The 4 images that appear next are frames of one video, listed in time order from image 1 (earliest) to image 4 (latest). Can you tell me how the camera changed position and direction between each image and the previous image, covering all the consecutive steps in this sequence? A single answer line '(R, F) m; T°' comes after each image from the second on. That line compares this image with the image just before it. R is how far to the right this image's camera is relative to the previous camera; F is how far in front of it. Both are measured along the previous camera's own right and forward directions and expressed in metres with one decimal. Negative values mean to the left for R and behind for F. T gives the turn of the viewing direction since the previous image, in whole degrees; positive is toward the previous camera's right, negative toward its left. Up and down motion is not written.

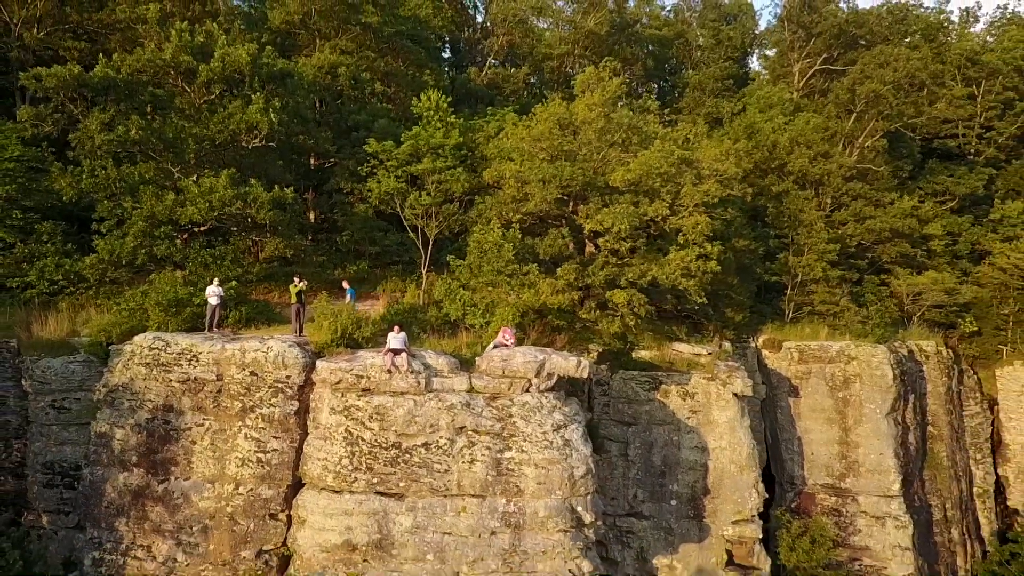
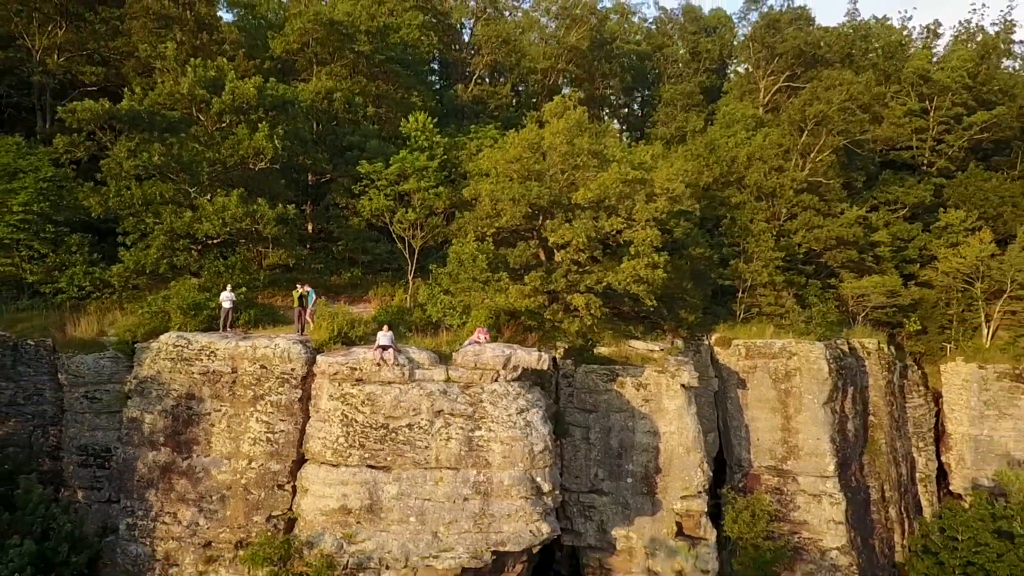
(+0.3, -1.6) m; 0°
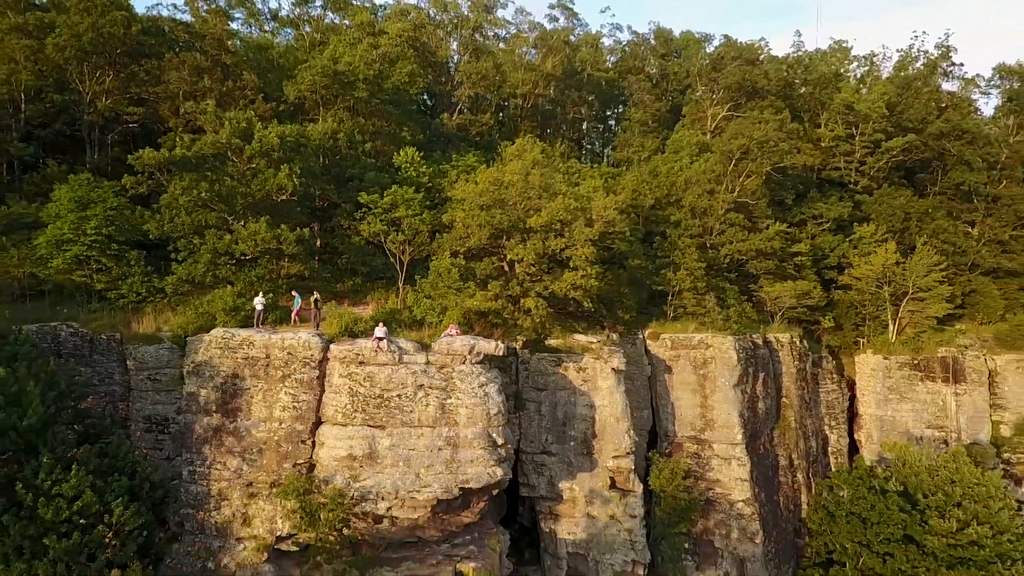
(+0.5, -3.5) m; 0°
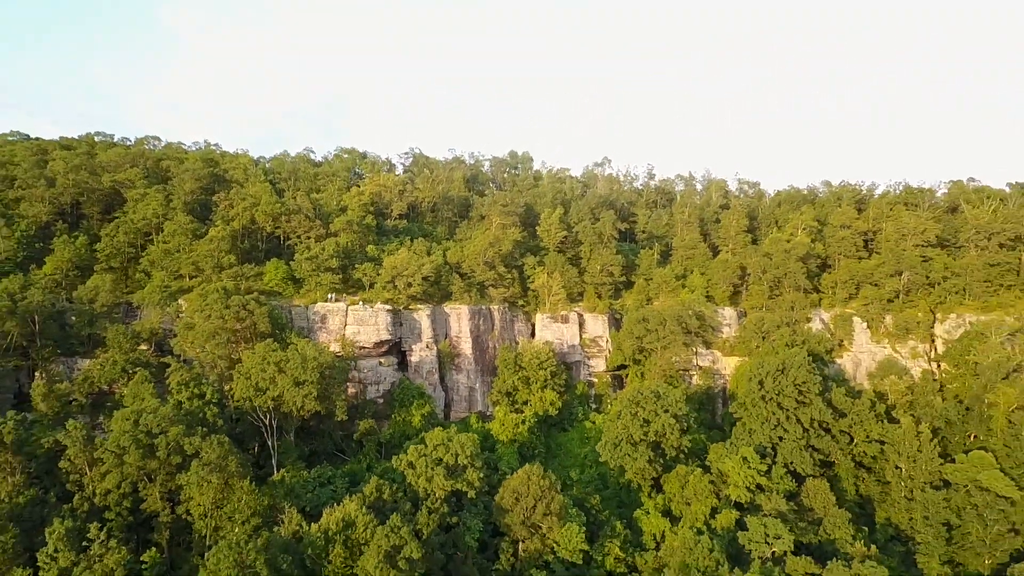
(+7.1, -41.9) m; +1°
